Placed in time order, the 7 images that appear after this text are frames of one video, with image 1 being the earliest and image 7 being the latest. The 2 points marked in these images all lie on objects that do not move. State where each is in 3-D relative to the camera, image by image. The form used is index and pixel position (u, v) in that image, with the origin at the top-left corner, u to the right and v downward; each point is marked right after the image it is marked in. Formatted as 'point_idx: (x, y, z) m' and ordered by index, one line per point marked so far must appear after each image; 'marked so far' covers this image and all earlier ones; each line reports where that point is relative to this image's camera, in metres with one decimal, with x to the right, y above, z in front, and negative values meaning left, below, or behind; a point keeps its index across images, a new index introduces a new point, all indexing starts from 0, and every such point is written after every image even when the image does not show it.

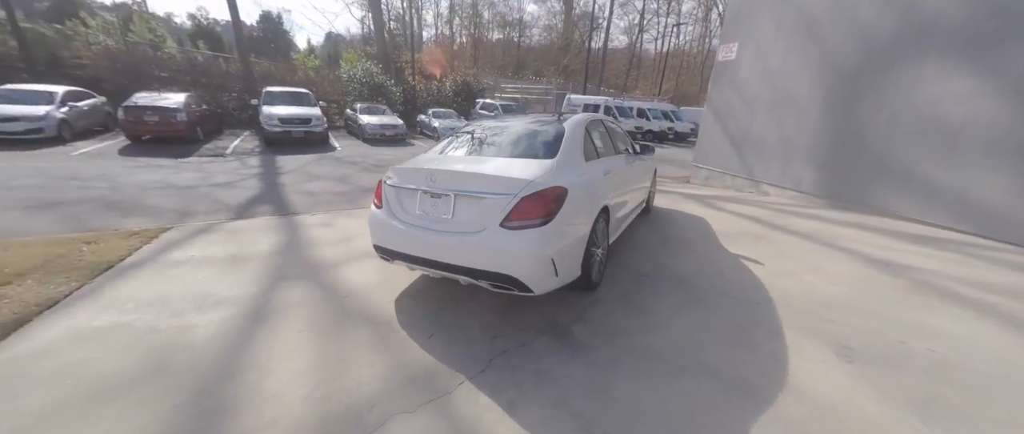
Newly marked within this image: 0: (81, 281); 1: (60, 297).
0: (-3.6, -0.5, +3.1) m
1: (-3.5, -0.6, +2.9) m
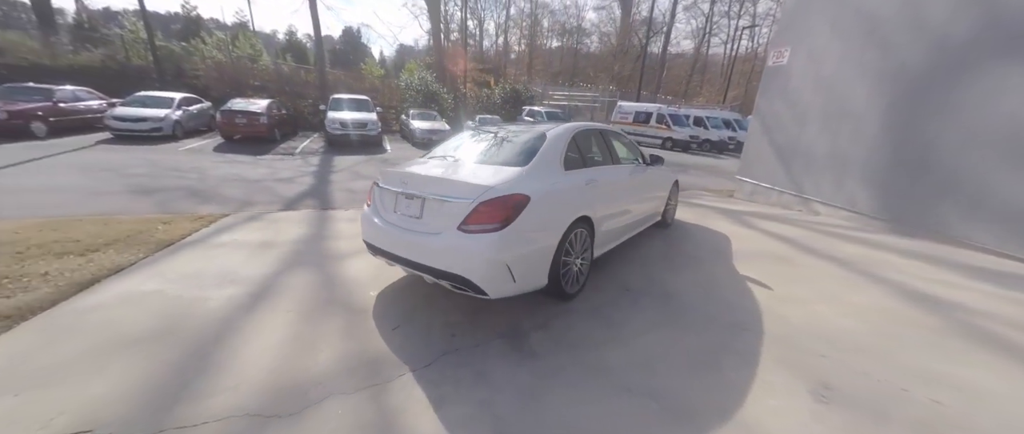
0: (-3.8, -0.4, +3.8) m
1: (-3.7, -0.5, +3.6) m
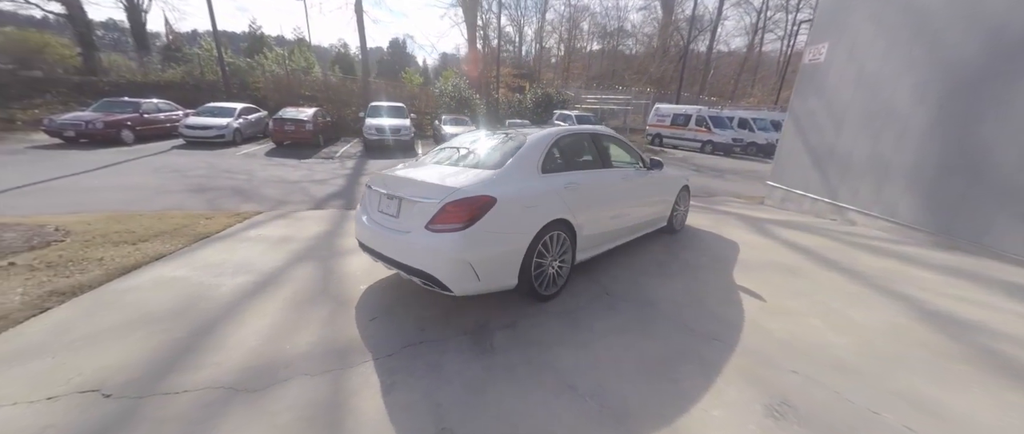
0: (-3.9, -0.3, +4.4) m
1: (-3.9, -0.4, +4.1) m
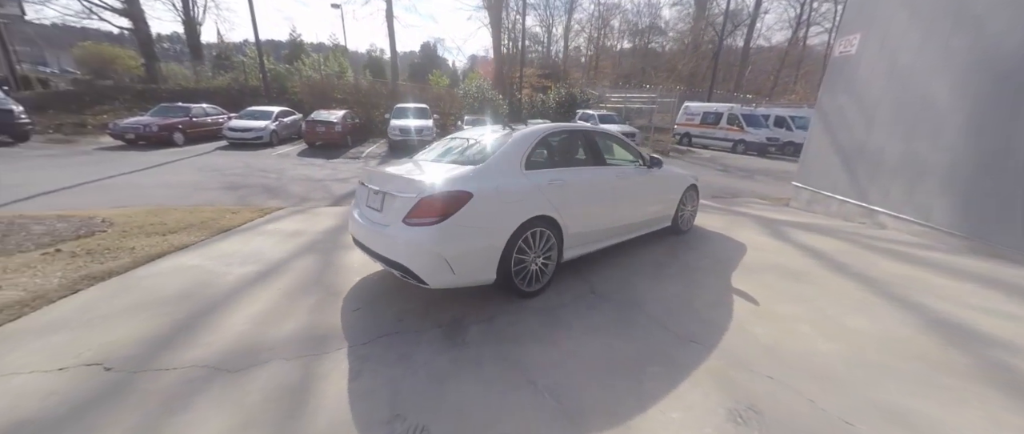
0: (-3.9, -0.2, +4.7) m
1: (-3.9, -0.3, +4.5) m
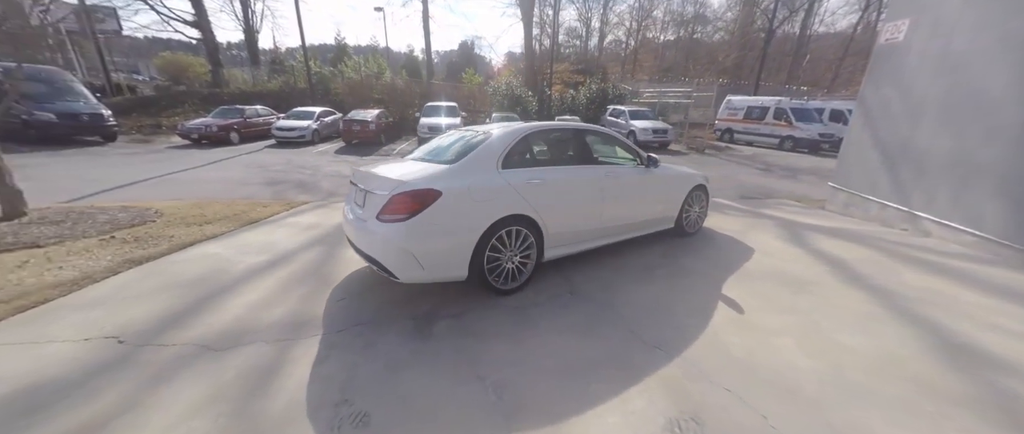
0: (-3.9, -0.2, +5.2) m
1: (-3.9, -0.2, +5.0) m
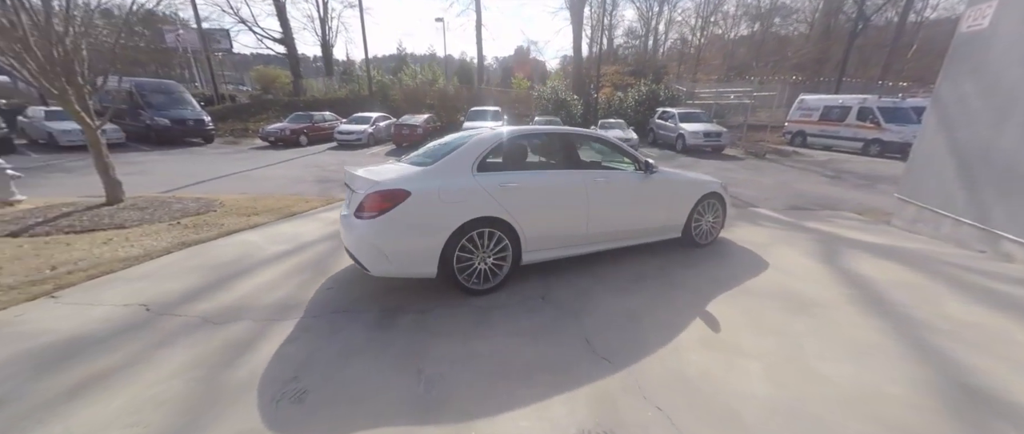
0: (-3.7, 0.0, +5.9) m
1: (-3.8, -0.1, +5.6) m
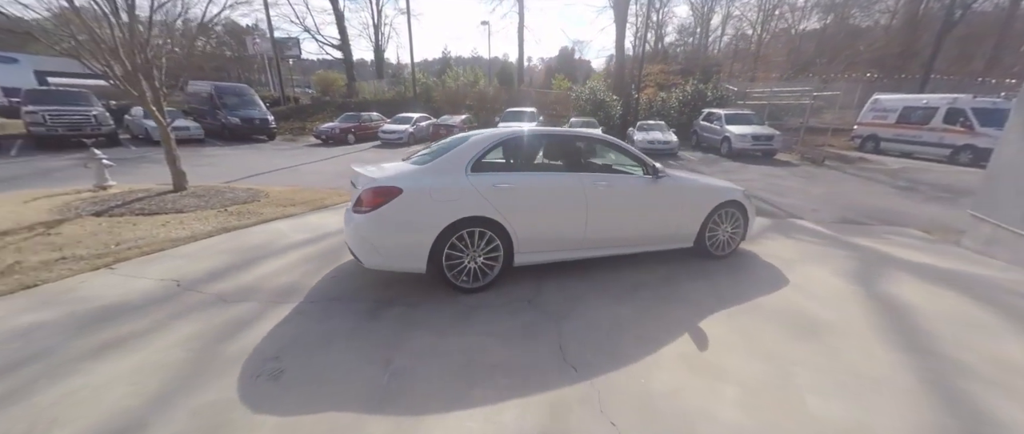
0: (-3.5, +0.1, +6.3) m
1: (-3.6, 0.0, +6.0) m
